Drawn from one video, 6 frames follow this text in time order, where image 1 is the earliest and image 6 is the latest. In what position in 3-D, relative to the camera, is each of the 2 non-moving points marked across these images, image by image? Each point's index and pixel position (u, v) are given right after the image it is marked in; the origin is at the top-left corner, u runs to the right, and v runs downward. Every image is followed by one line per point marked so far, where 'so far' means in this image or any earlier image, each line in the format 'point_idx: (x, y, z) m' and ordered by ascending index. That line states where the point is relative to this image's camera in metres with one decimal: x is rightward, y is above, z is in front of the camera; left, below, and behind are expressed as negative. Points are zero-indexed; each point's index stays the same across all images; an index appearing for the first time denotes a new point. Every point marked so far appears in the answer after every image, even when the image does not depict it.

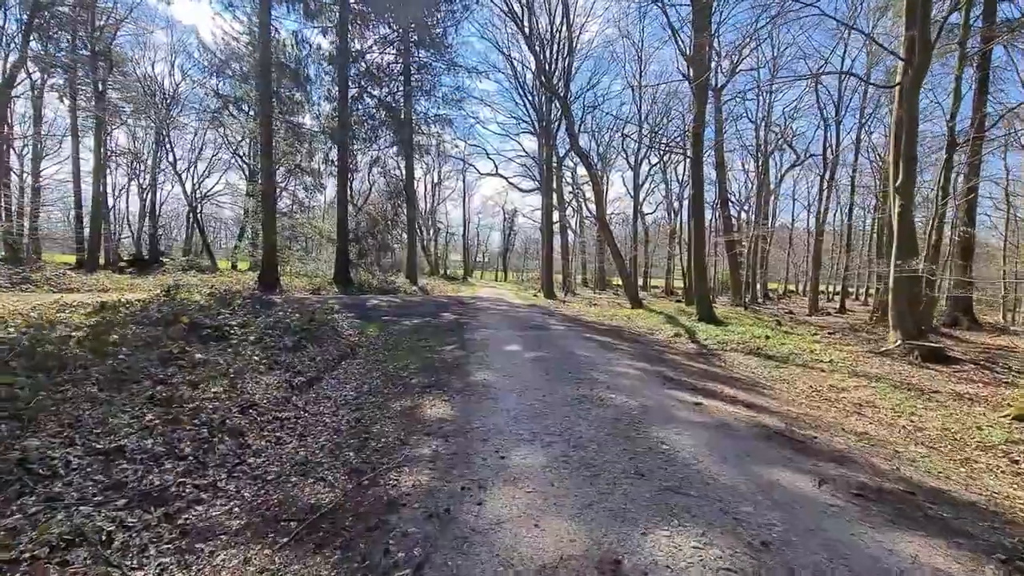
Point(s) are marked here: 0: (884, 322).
0: (+10.2, -1.0, +13.3) m
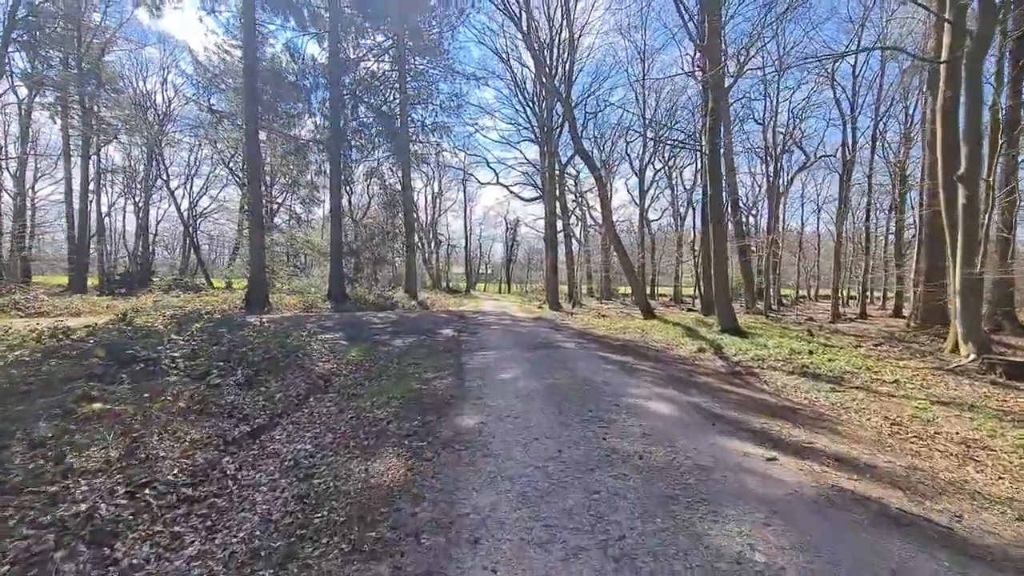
0: (+10.3, -1.1, +12.0) m
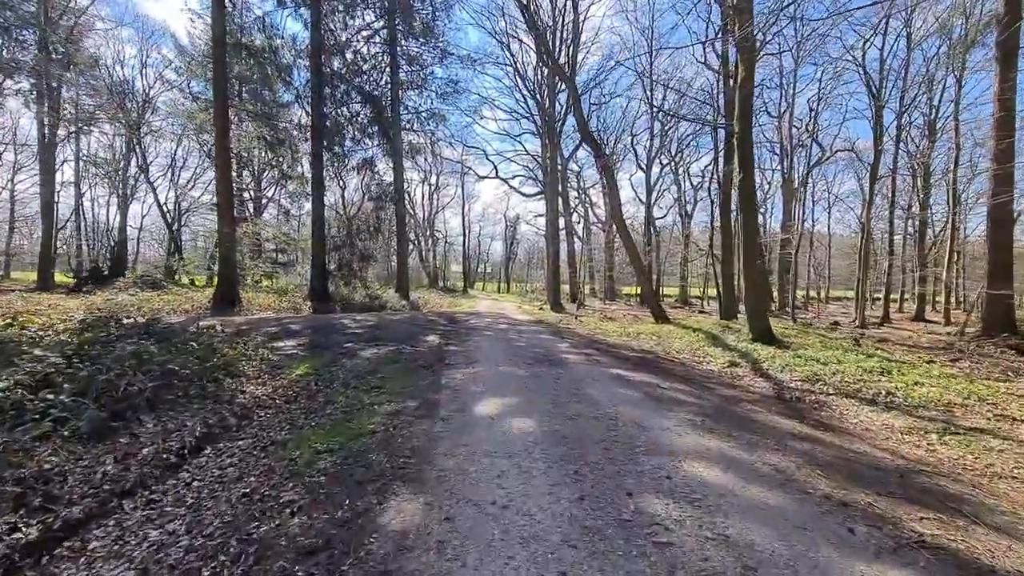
0: (+10.3, -1.1, +10.3) m
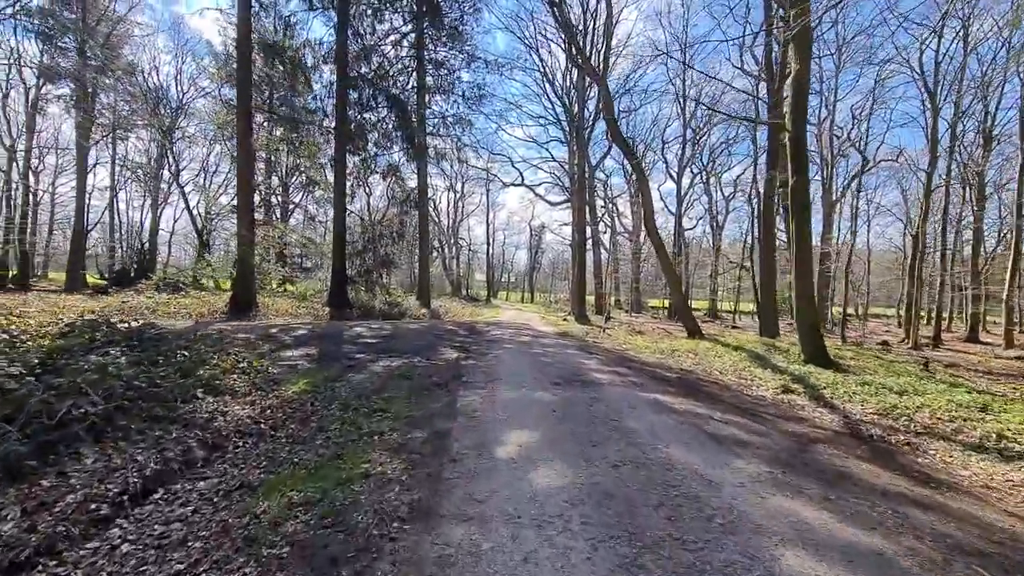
0: (+10.7, -1.5, +8.9) m
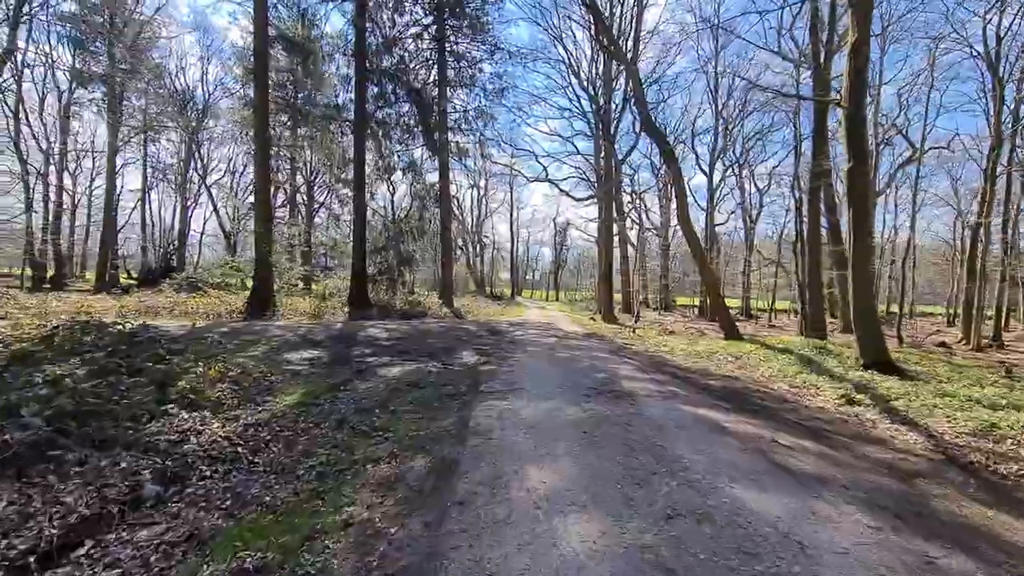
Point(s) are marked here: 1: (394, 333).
0: (+11.1, -1.5, +7.6) m
1: (-2.6, -1.0, +10.6) m
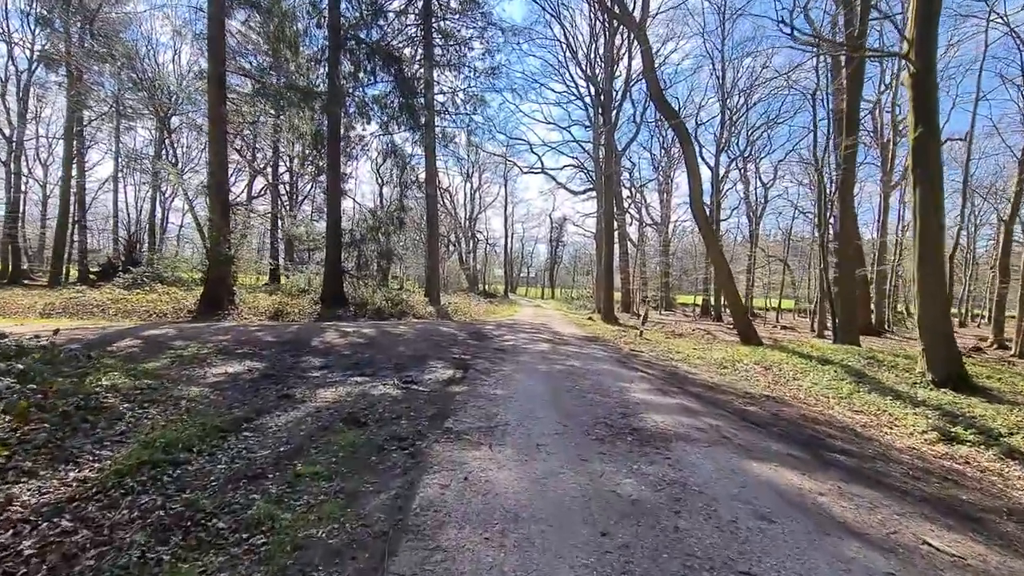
0: (+10.9, -1.5, +6.0) m
1: (-2.8, -0.9, +8.8) m
